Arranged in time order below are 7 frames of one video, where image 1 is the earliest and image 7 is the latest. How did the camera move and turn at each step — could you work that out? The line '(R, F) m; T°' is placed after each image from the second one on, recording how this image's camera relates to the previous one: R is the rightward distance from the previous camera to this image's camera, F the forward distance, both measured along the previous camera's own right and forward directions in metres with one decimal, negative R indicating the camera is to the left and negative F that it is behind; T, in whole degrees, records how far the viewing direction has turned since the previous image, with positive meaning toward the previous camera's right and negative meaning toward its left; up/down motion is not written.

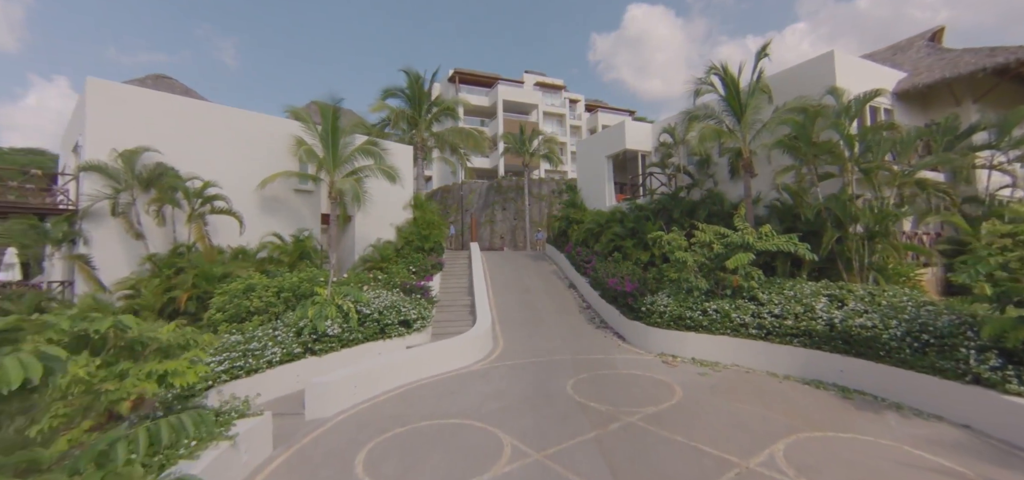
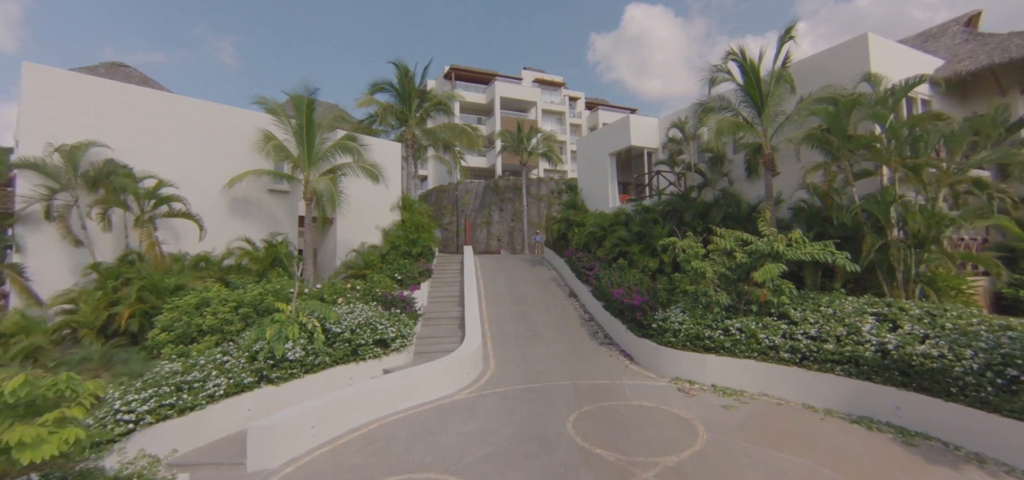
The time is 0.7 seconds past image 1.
(+0.1, +1.2) m; 0°
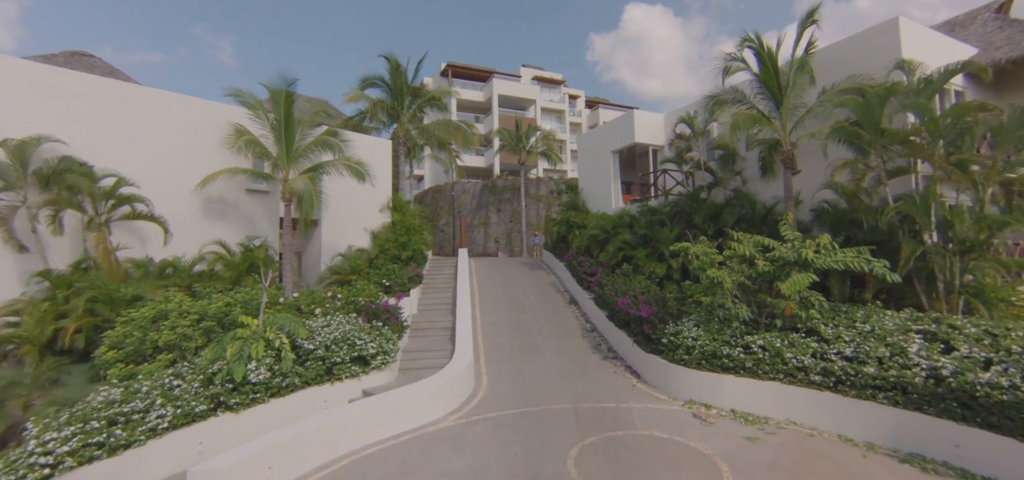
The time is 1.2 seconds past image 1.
(+0.1, +0.9) m; 0°
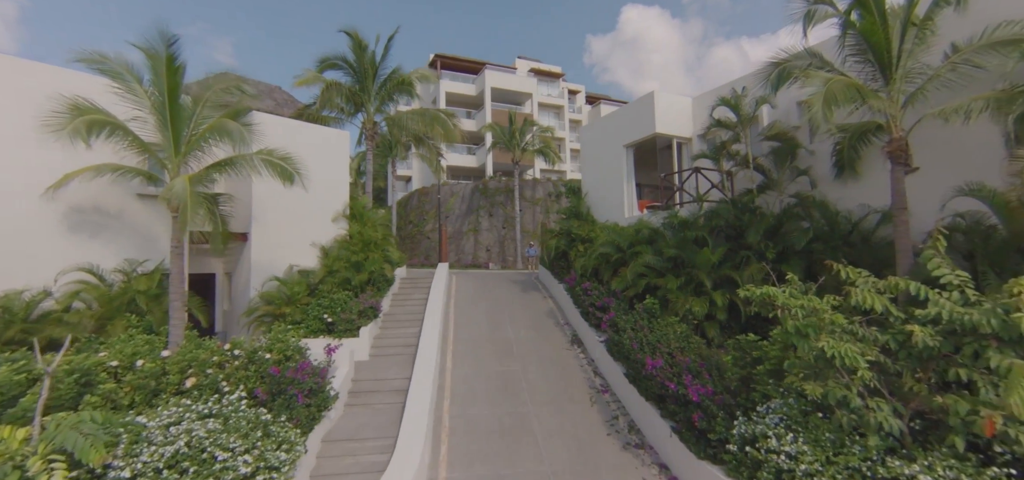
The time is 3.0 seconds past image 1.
(+0.3, +3.1) m; 0°
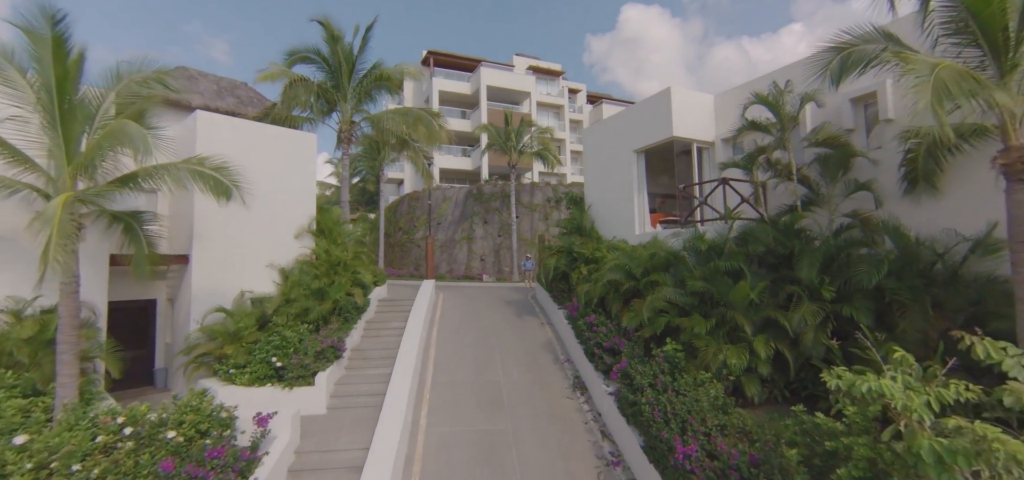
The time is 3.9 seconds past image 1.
(+0.2, +1.7) m; 0°
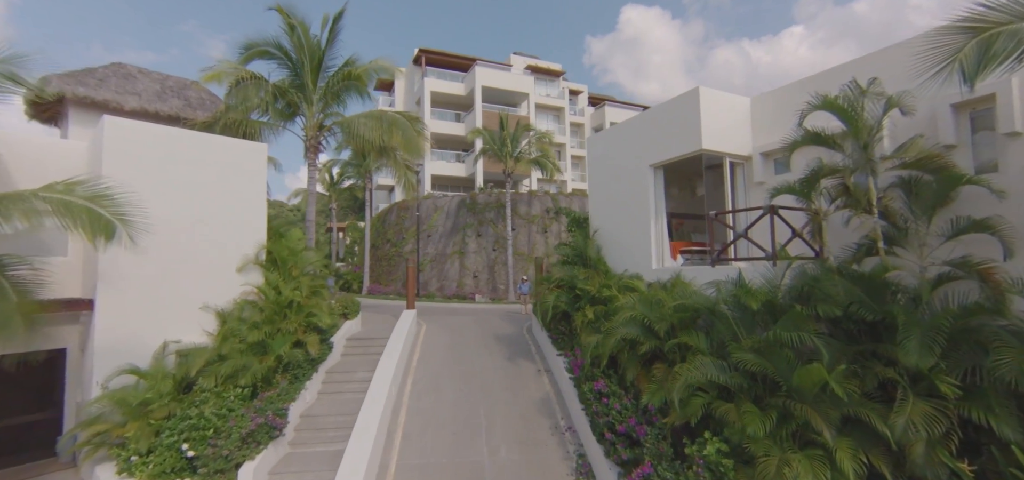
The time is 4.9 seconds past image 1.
(+0.2, +1.9) m; 0°
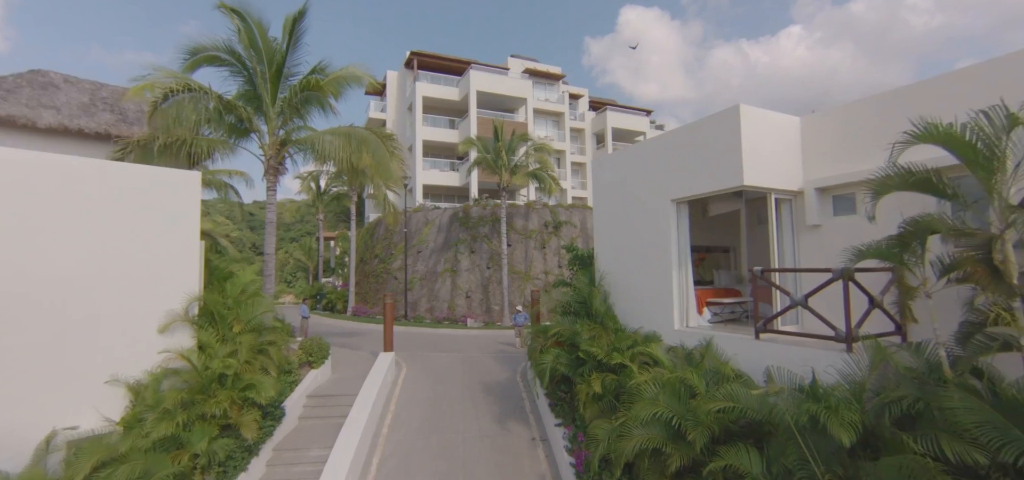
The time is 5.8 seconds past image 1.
(+0.2, +1.7) m; 0°
